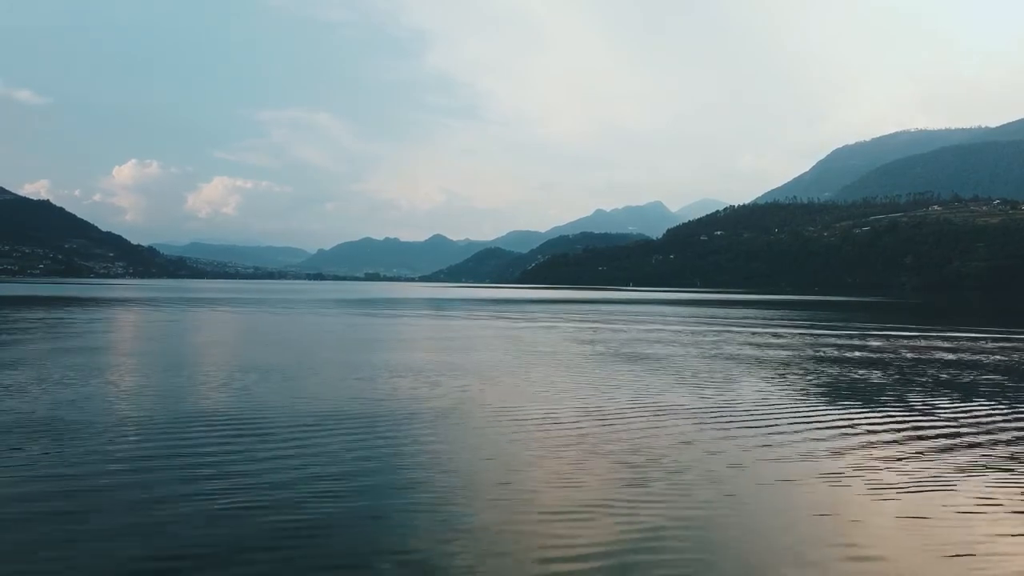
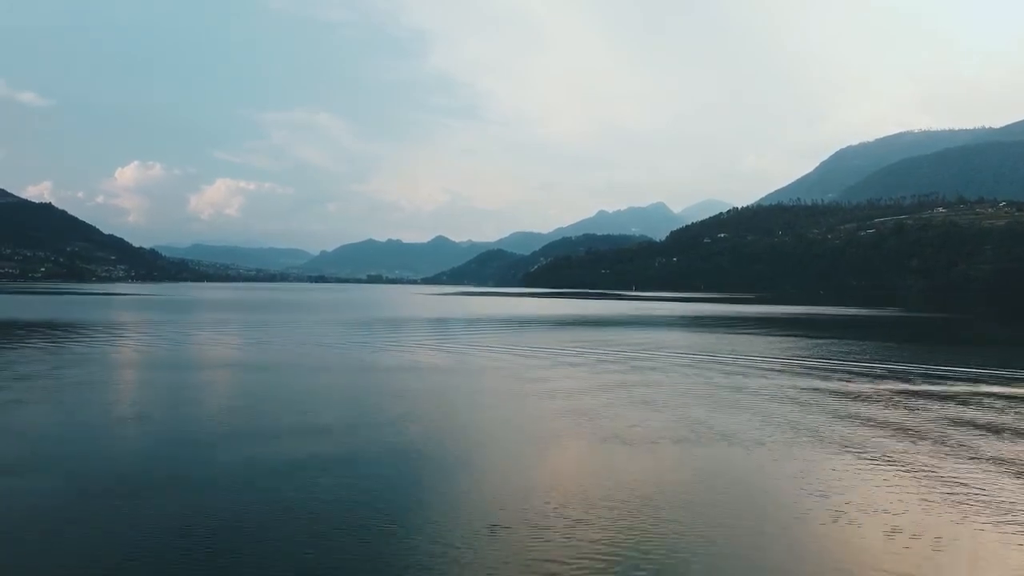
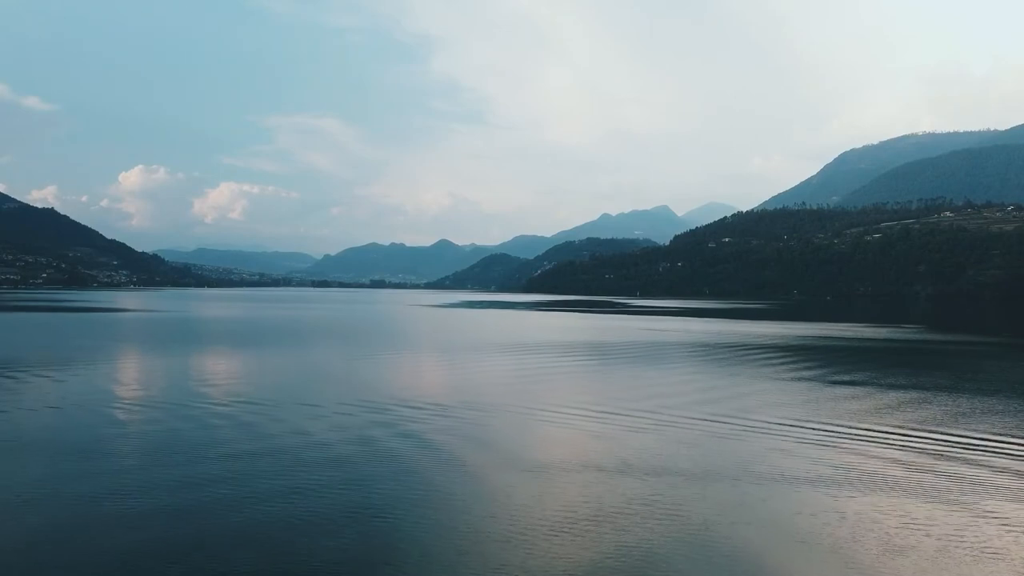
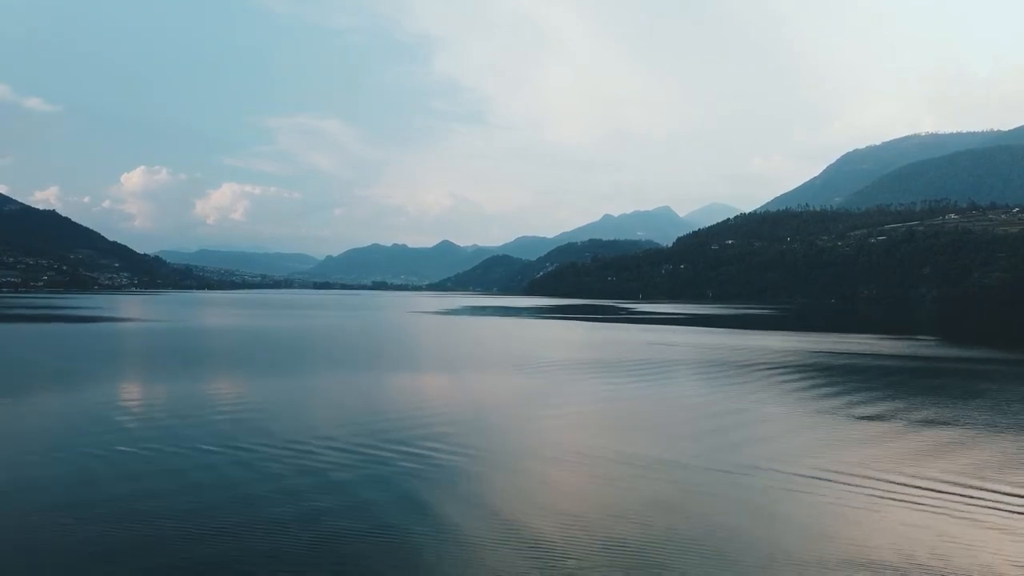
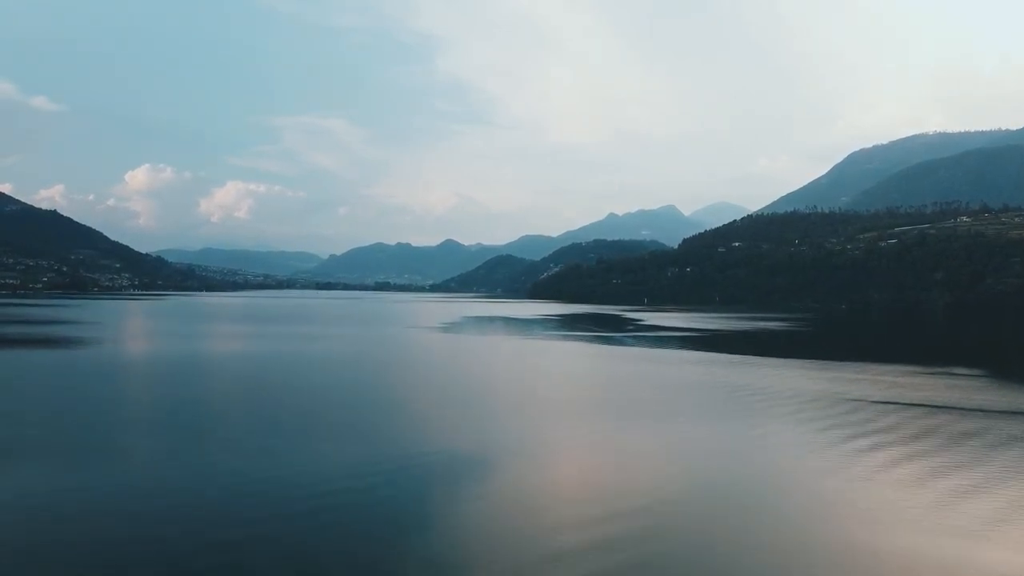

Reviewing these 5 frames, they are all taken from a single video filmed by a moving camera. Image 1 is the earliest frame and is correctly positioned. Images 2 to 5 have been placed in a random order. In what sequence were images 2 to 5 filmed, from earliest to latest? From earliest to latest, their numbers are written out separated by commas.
2, 3, 4, 5
